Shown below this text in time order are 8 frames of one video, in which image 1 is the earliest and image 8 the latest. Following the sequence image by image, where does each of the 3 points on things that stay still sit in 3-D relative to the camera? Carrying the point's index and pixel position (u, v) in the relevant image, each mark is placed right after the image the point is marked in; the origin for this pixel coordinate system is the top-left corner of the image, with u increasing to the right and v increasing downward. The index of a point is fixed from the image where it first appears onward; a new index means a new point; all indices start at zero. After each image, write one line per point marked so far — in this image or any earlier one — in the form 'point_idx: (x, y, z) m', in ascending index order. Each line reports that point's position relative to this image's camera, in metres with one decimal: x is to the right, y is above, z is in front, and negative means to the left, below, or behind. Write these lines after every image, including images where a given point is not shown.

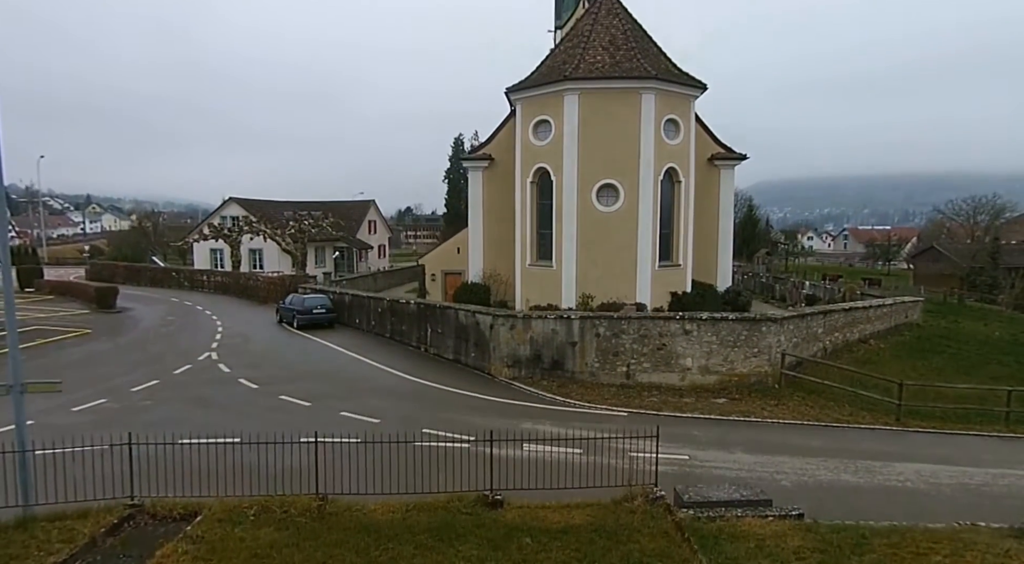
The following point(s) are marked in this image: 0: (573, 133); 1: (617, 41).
0: (+1.7, +4.2, +18.1) m
1: (+3.0, +6.9, +18.5) m
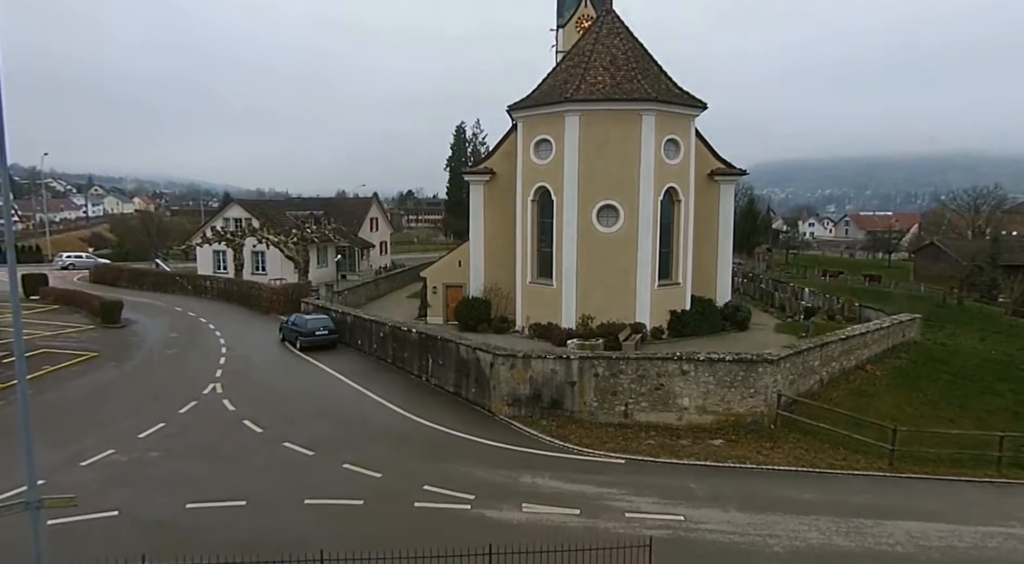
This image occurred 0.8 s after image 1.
0: (+1.7, +3.6, +18.1) m
1: (+3.0, +6.4, +18.4) m
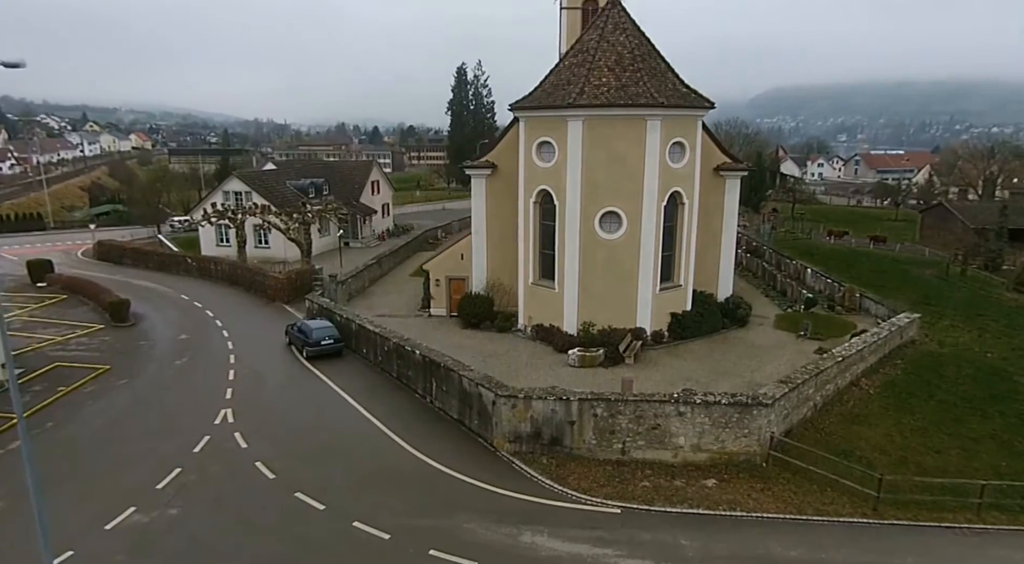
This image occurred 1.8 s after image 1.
0: (+1.8, +3.4, +17.9) m
1: (+3.1, +6.1, +17.8) m
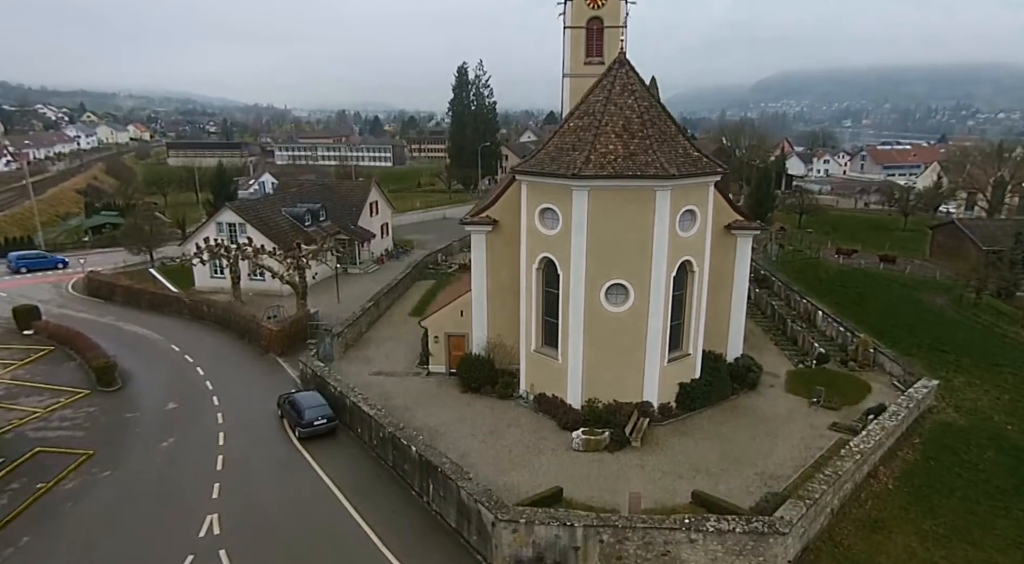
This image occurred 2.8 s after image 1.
0: (+1.8, +1.4, +17.0) m
1: (+3.1, +4.1, +16.9) m
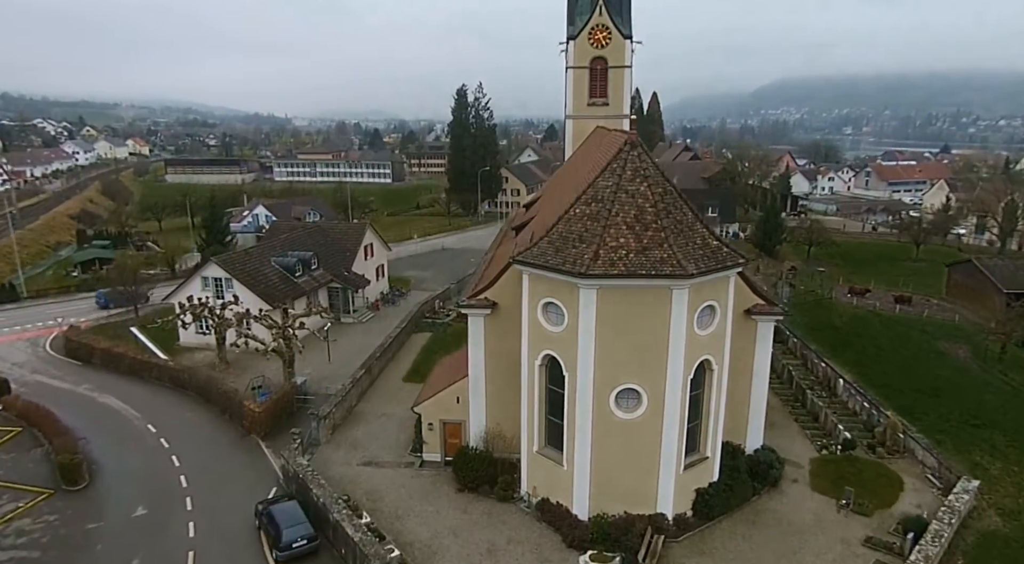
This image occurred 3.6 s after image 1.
0: (+1.8, -1.2, +15.4) m
1: (+3.1, +1.6, +15.3) m
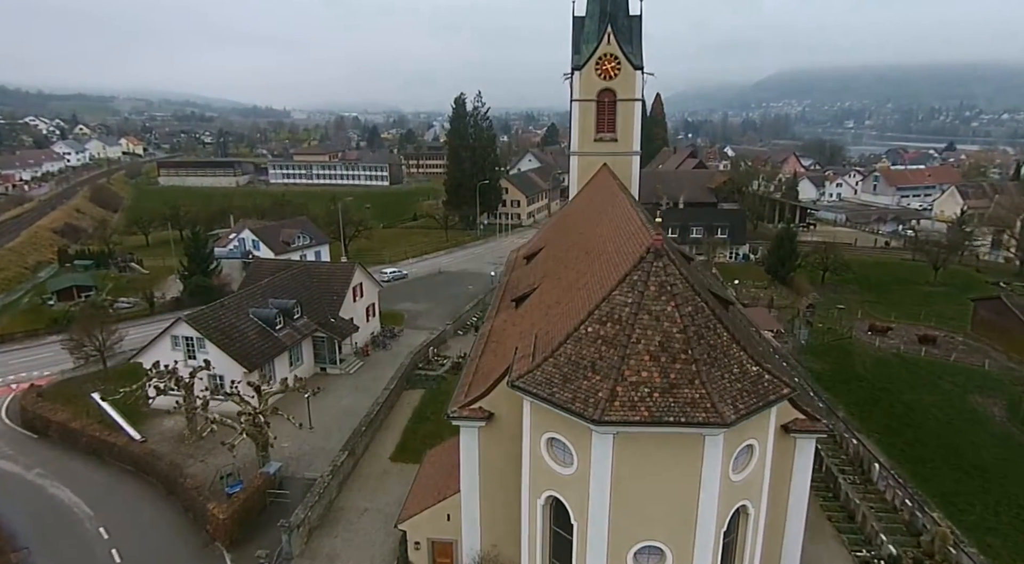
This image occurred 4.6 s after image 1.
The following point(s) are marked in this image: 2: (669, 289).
0: (+1.8, -3.9, +12.7) m
1: (+3.1, -1.2, +12.6) m
2: (+3.2, -0.1, +13.0) m
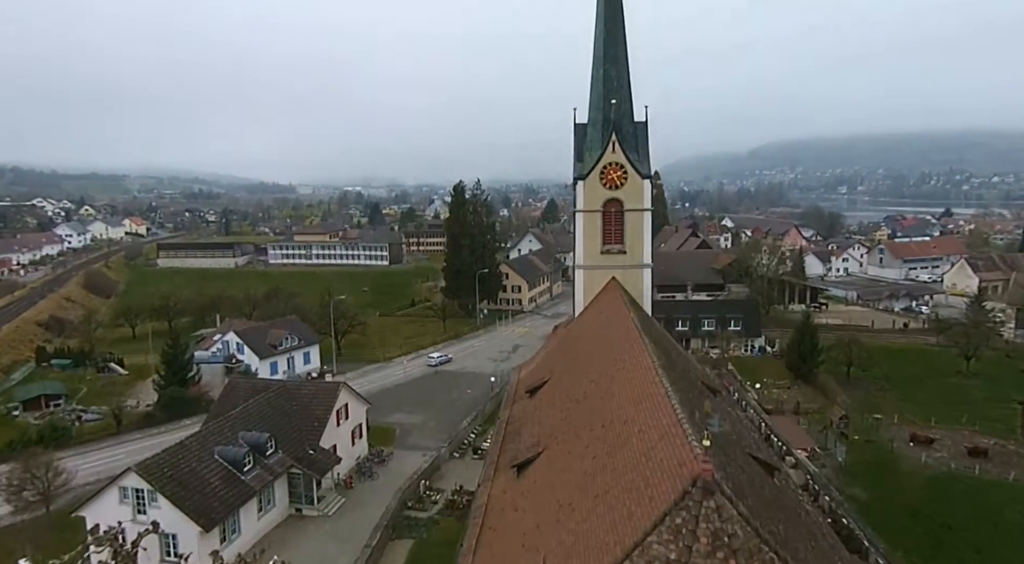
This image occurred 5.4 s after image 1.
0: (+1.8, -7.5, +8.8) m
1: (+3.0, -4.8, +9.0) m
2: (+3.1, -3.8, +9.5) m
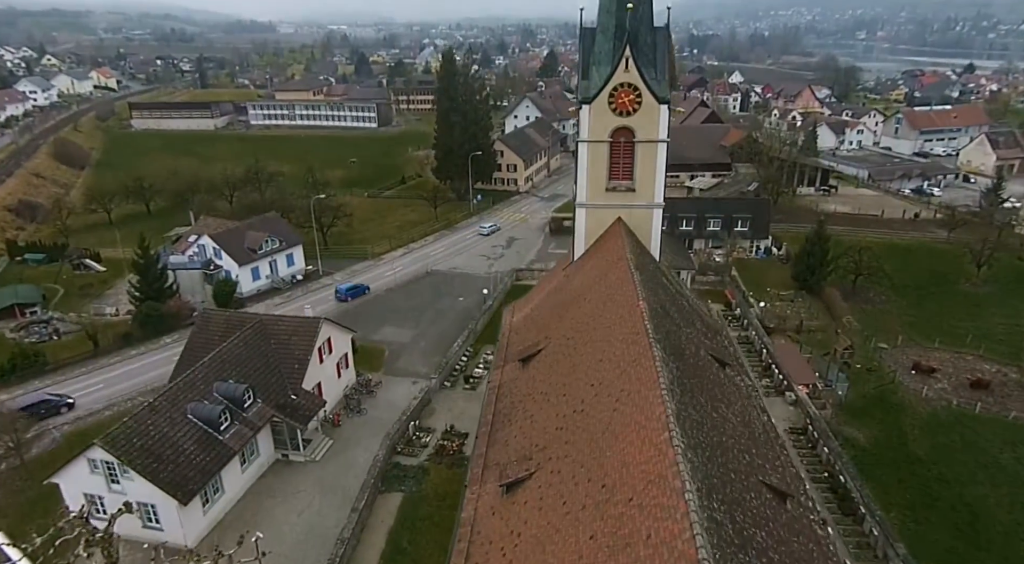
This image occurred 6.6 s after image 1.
0: (+1.5, -9.7, +8.1) m
1: (+2.8, -7.0, +7.6) m
2: (+2.9, -5.9, +7.8) m
